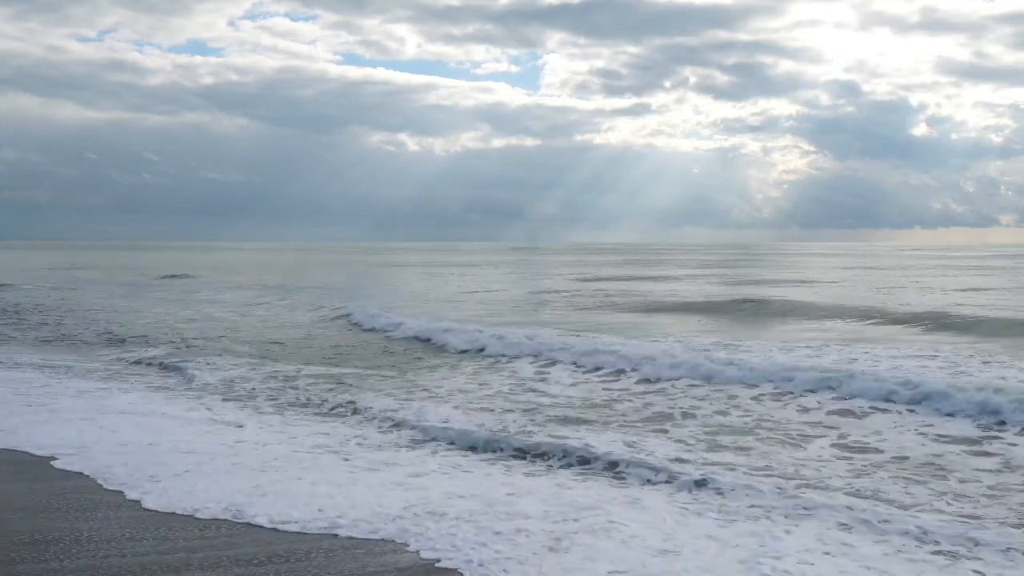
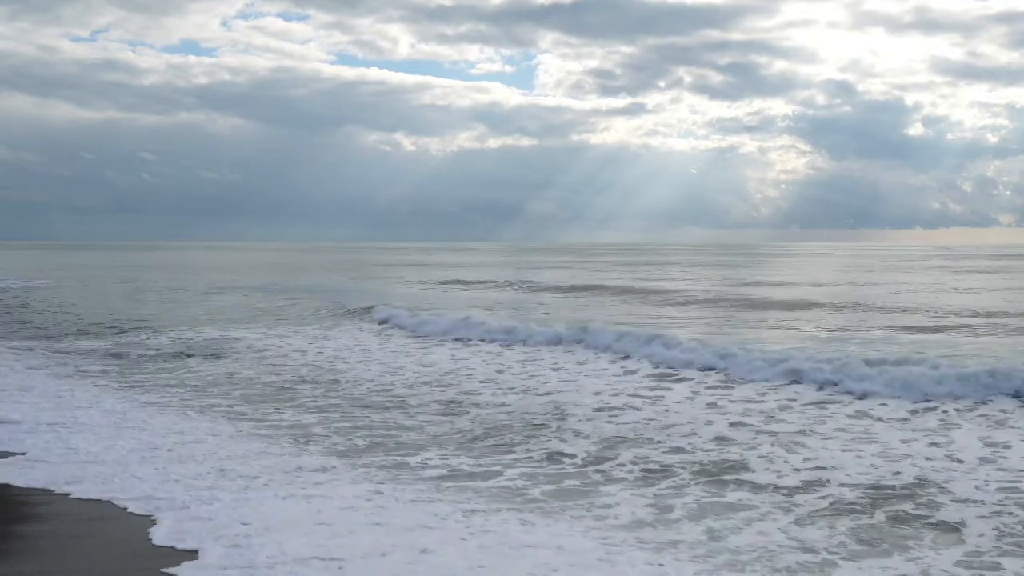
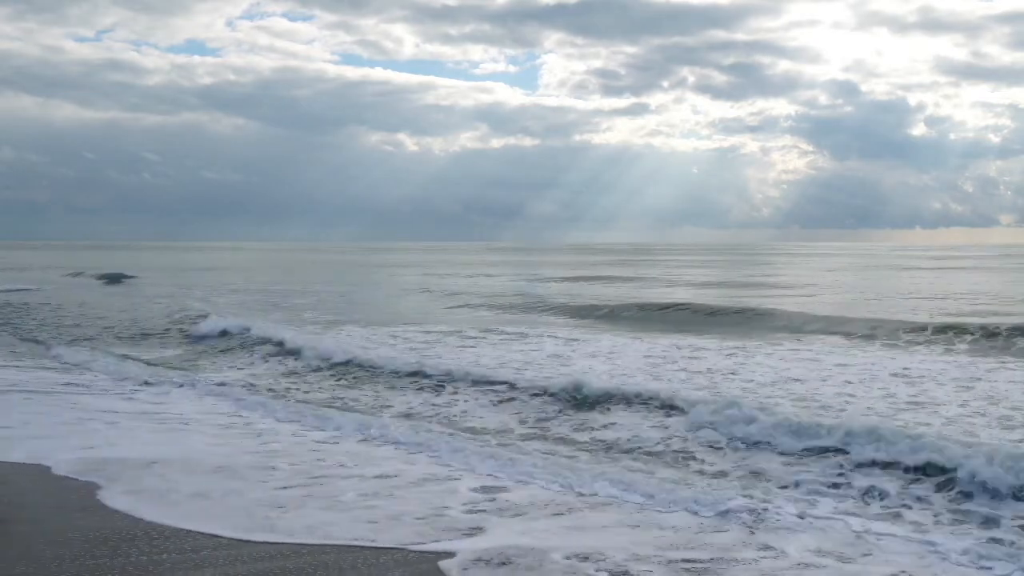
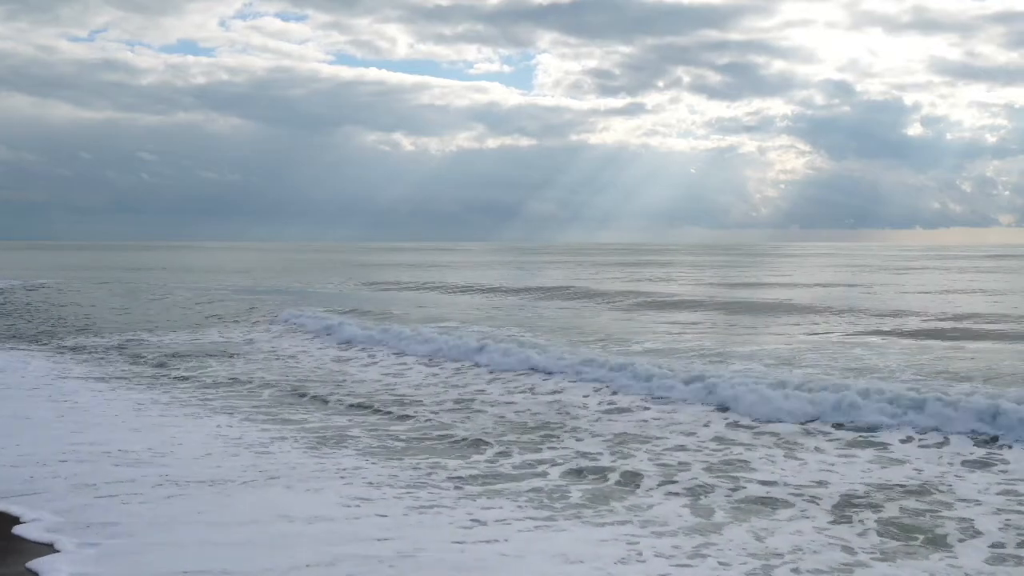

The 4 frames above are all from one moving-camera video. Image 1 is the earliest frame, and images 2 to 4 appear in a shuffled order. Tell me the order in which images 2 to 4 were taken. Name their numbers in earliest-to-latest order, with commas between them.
3, 2, 4
